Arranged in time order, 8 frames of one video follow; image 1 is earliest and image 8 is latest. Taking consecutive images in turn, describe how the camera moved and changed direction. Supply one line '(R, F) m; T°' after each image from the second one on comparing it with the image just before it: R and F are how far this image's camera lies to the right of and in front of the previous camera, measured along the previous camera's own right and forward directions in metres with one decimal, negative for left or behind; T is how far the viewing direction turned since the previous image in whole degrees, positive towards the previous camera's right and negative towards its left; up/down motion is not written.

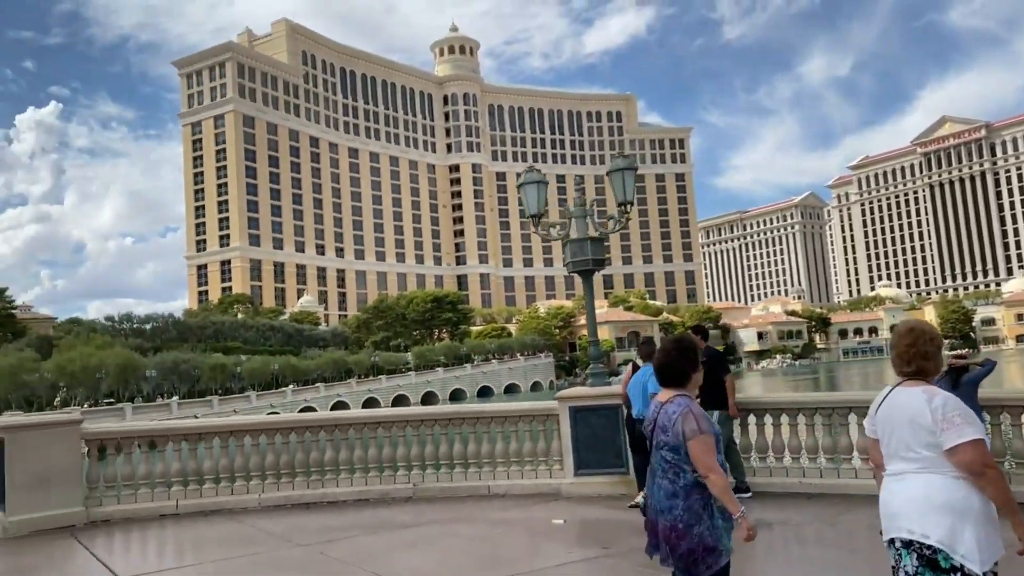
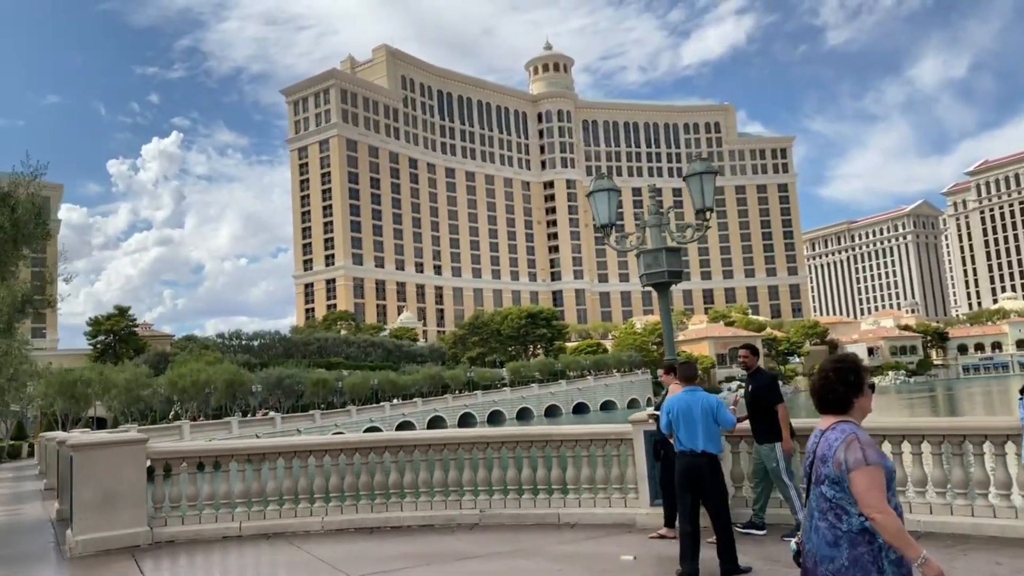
(+0.3, +0.5) m; -7°
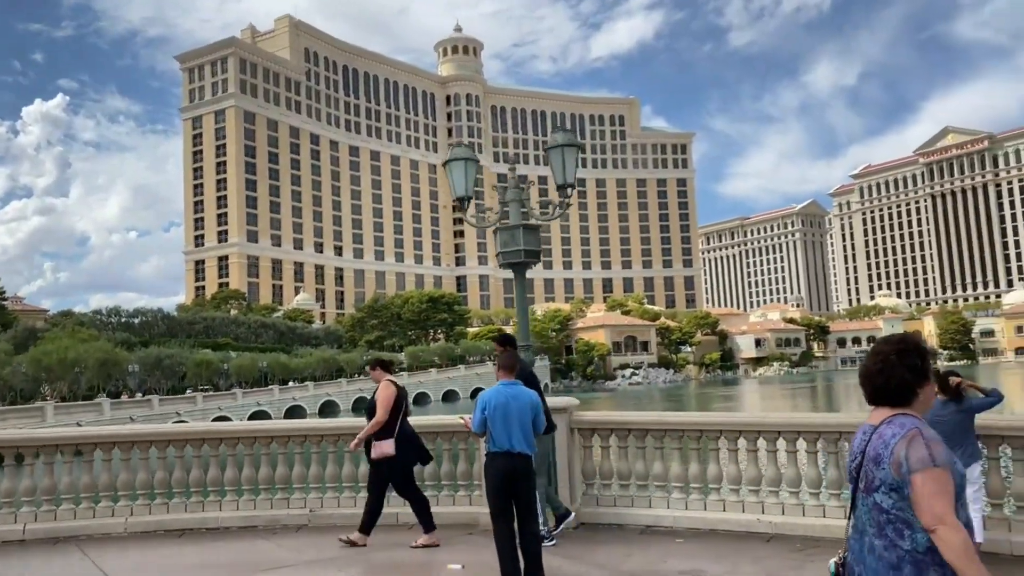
(+0.6, +0.8) m; +7°
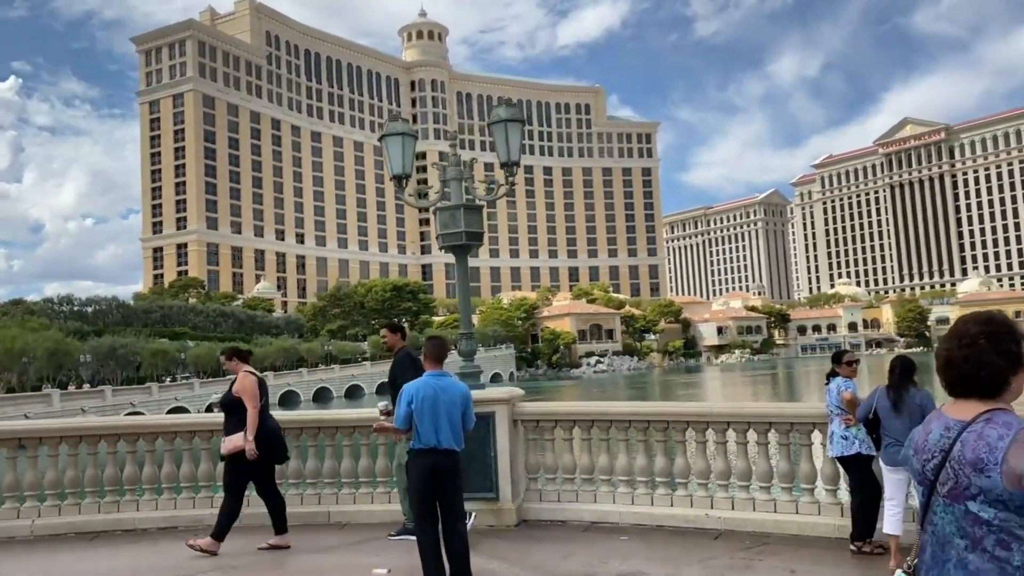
(+0.2, +0.4) m; +2°
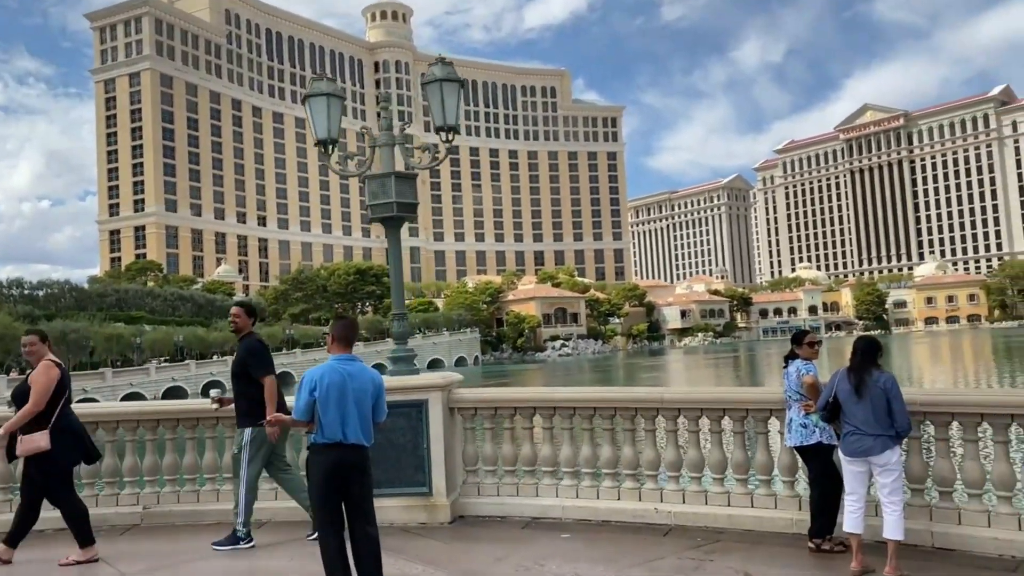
(+0.3, +0.6) m; +2°
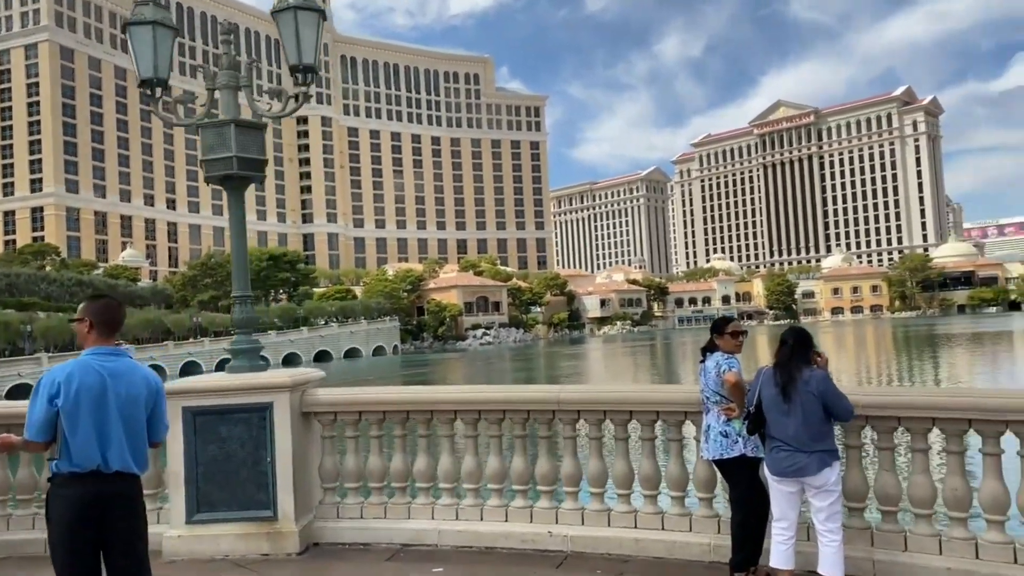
(+0.4, +1.1) m; +6°
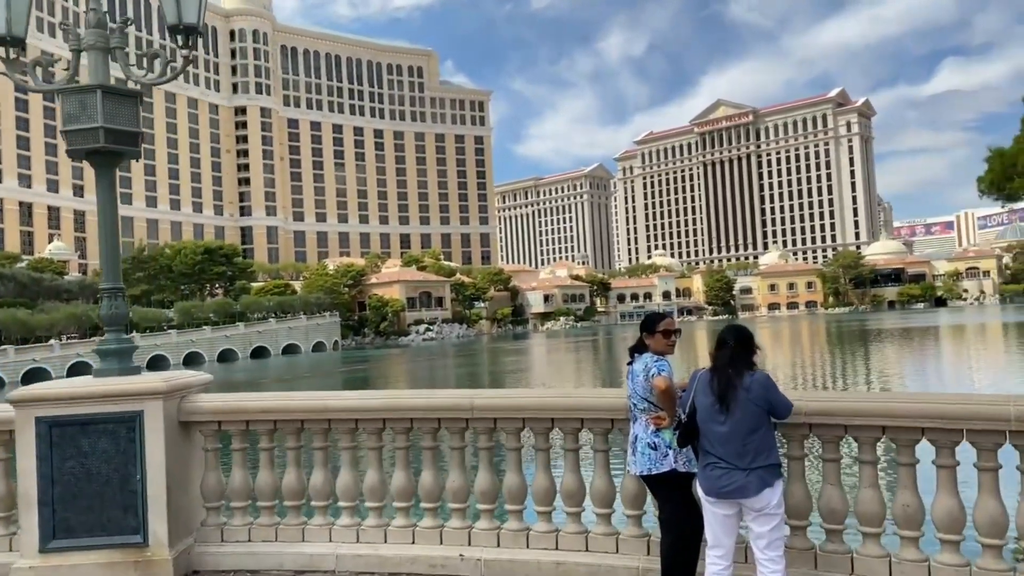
(+0.2, +0.6) m; +4°
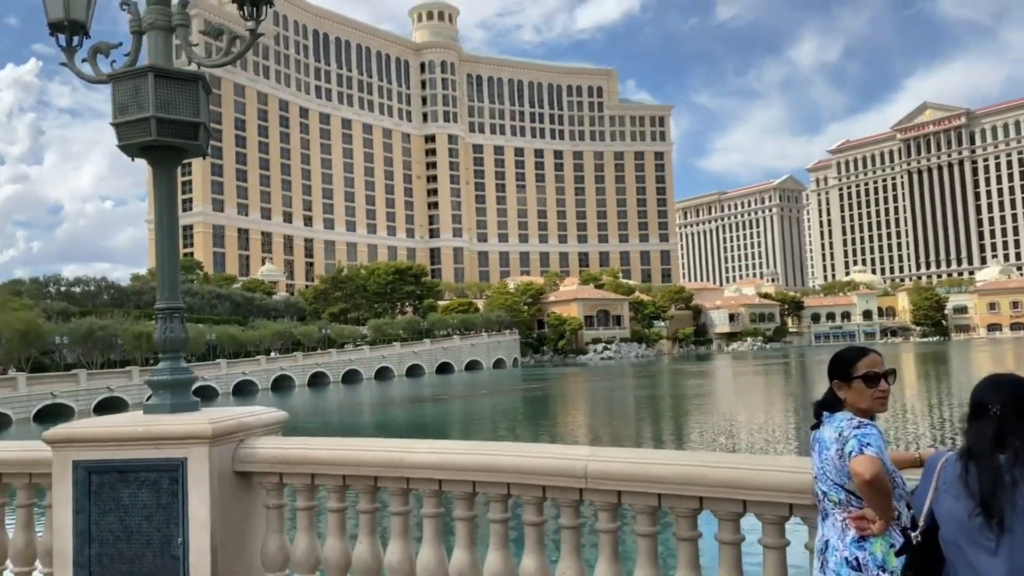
(+0.2, +1.3) m; -13°
